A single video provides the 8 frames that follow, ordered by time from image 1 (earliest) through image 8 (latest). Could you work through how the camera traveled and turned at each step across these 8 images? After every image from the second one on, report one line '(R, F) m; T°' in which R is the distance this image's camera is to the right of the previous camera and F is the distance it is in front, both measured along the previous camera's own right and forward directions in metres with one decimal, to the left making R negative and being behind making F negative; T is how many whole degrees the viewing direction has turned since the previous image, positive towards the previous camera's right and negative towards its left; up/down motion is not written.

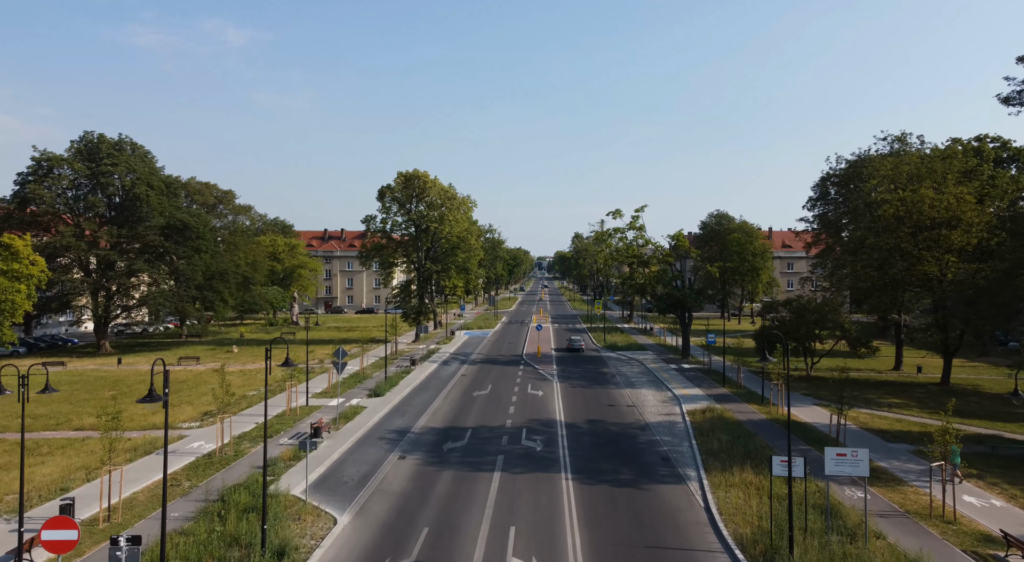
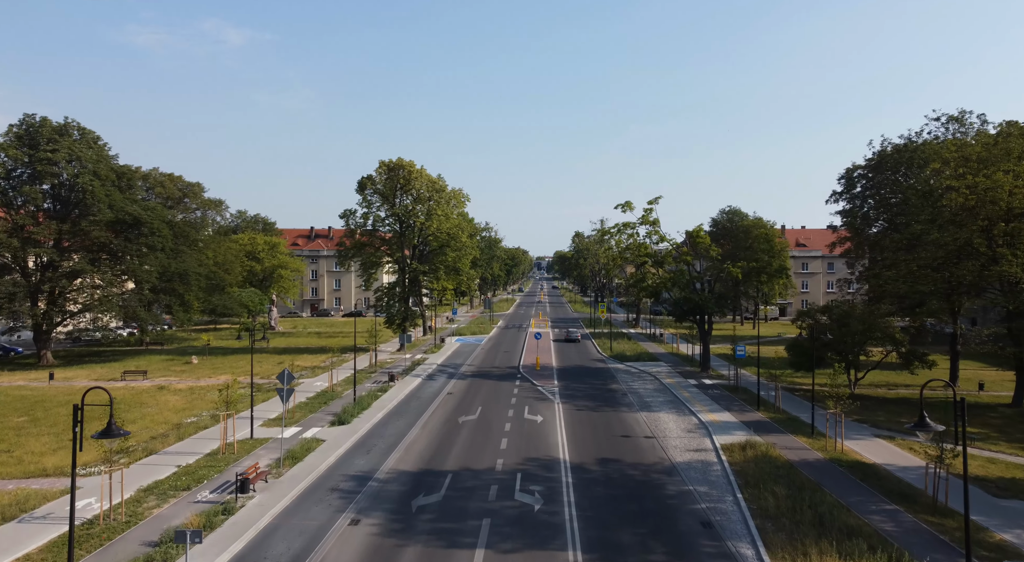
(+0.2, +6.4) m; 0°
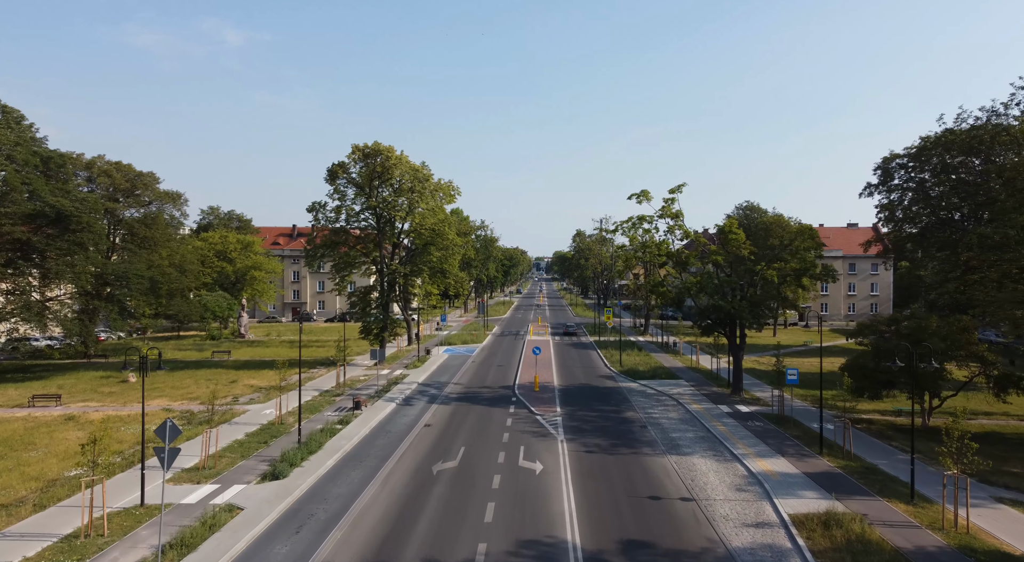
(+0.3, +7.4) m; 0°
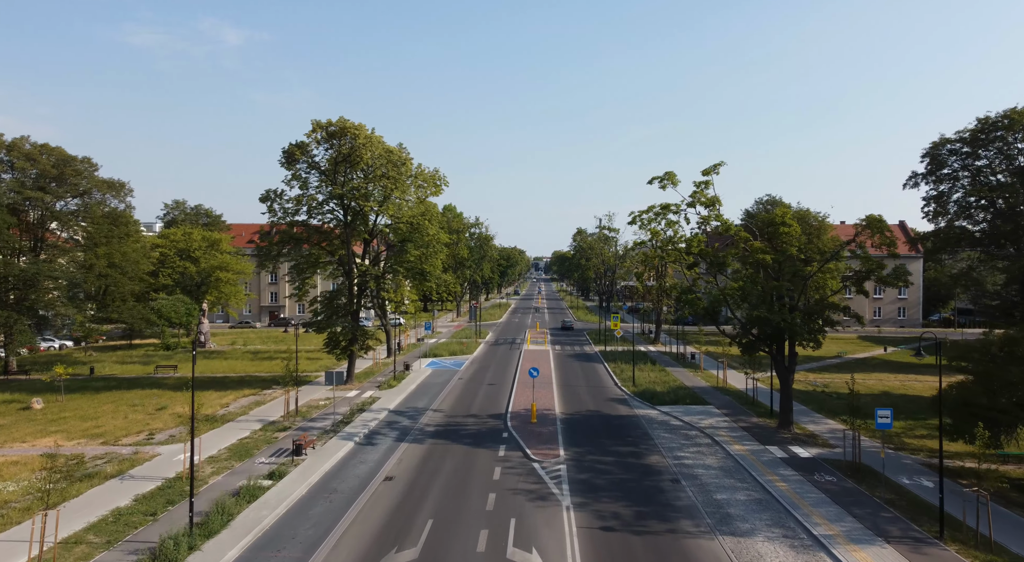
(+0.3, +7.7) m; 0°
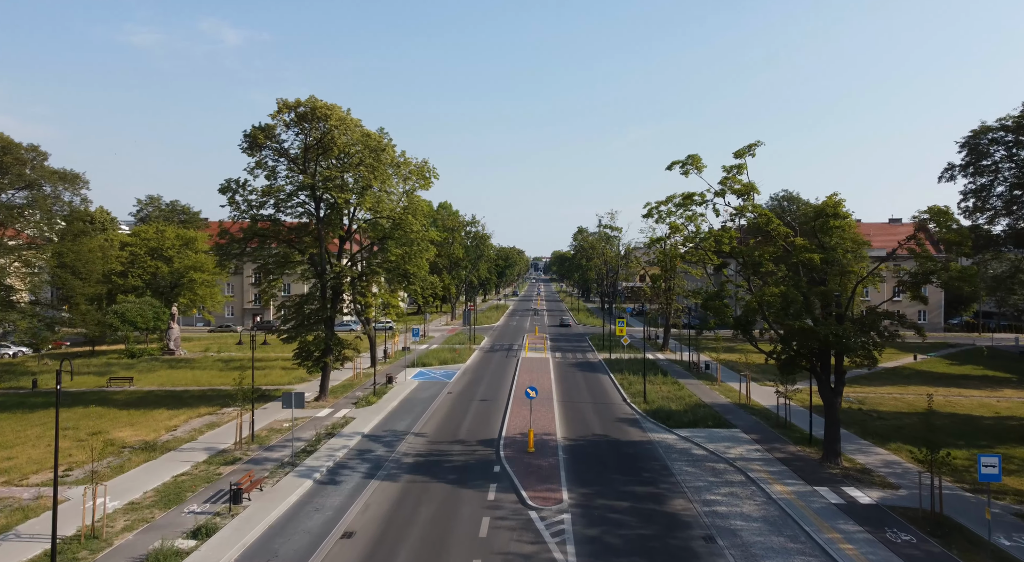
(+0.2, +4.9) m; 0°
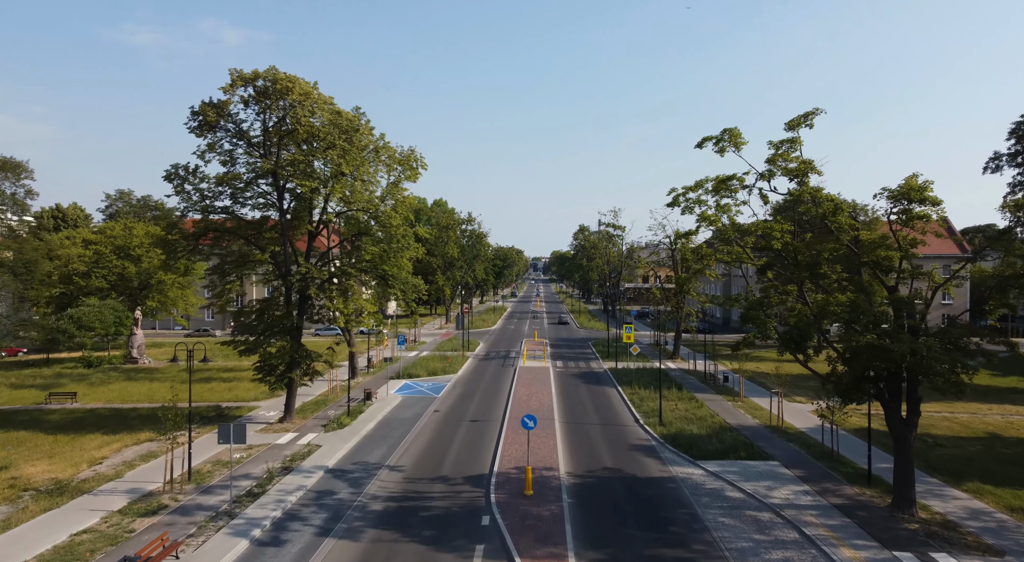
(+0.2, +5.0) m; 0°
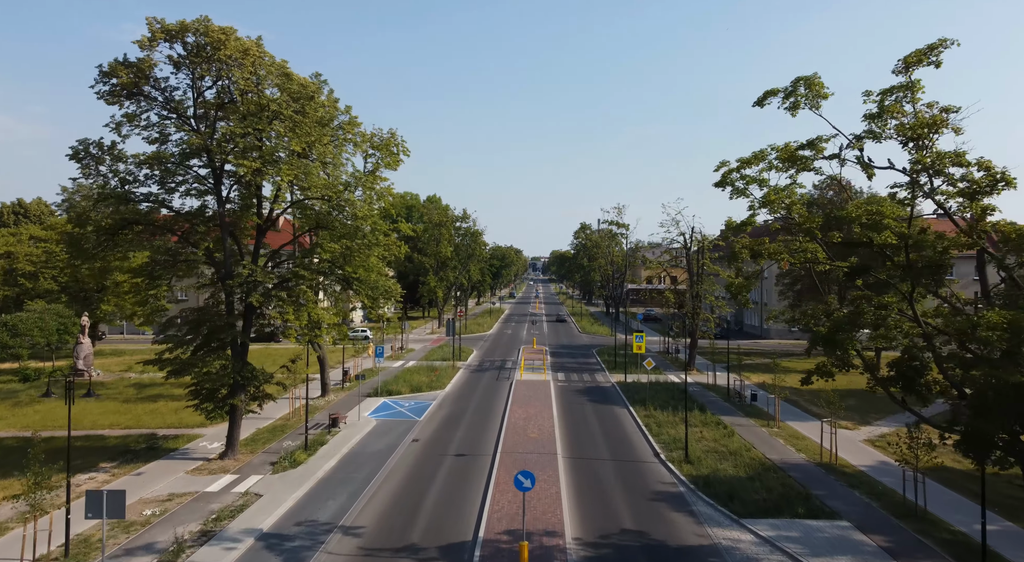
(+0.2, +5.9) m; 0°
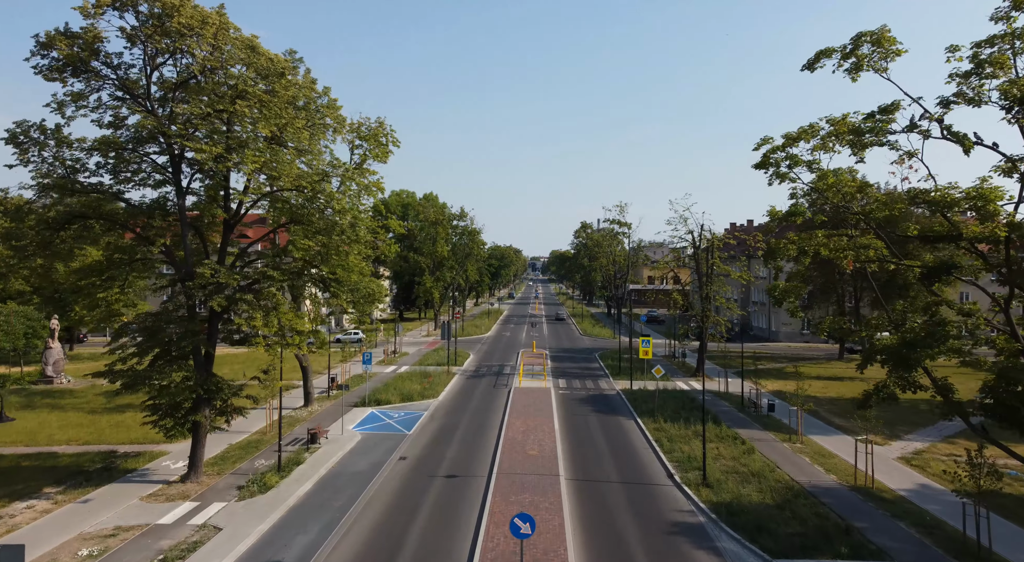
(+0.1, +2.8) m; 0°
